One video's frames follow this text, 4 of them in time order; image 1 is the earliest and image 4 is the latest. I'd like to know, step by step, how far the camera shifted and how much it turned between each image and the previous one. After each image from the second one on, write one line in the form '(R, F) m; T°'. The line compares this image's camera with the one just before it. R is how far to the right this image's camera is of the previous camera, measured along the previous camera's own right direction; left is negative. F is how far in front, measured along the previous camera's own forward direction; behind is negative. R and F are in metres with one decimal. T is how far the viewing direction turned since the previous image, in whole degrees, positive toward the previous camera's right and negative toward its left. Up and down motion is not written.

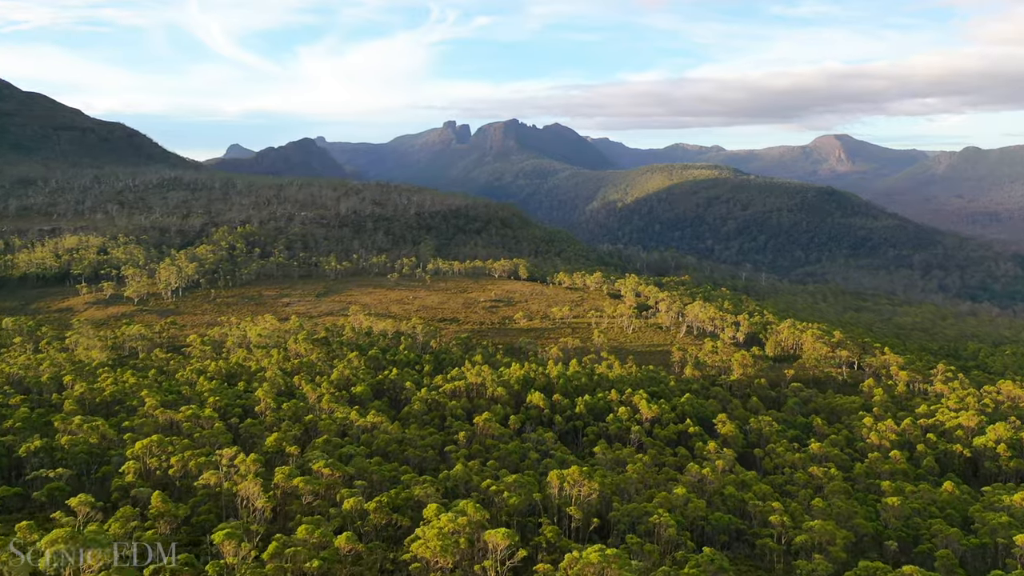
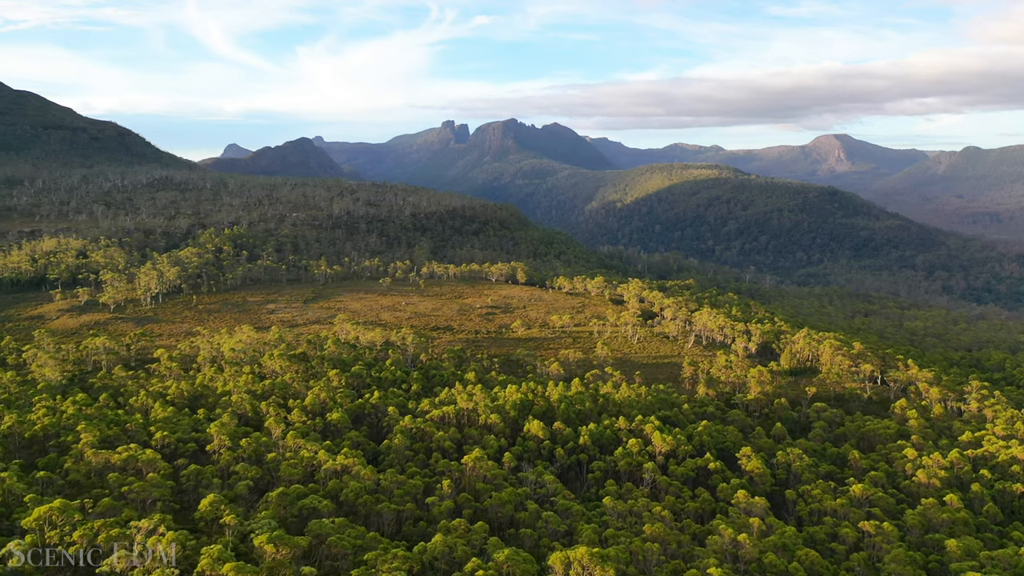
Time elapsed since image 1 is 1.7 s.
(+0.3, +5.4) m; 0°
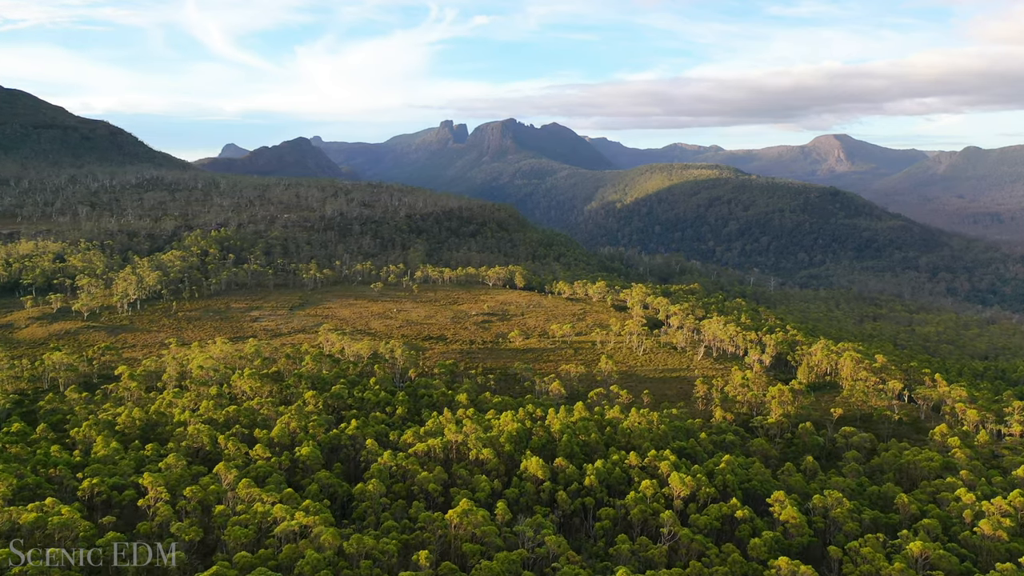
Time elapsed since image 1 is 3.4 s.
(+0.3, +5.4) m; 0°
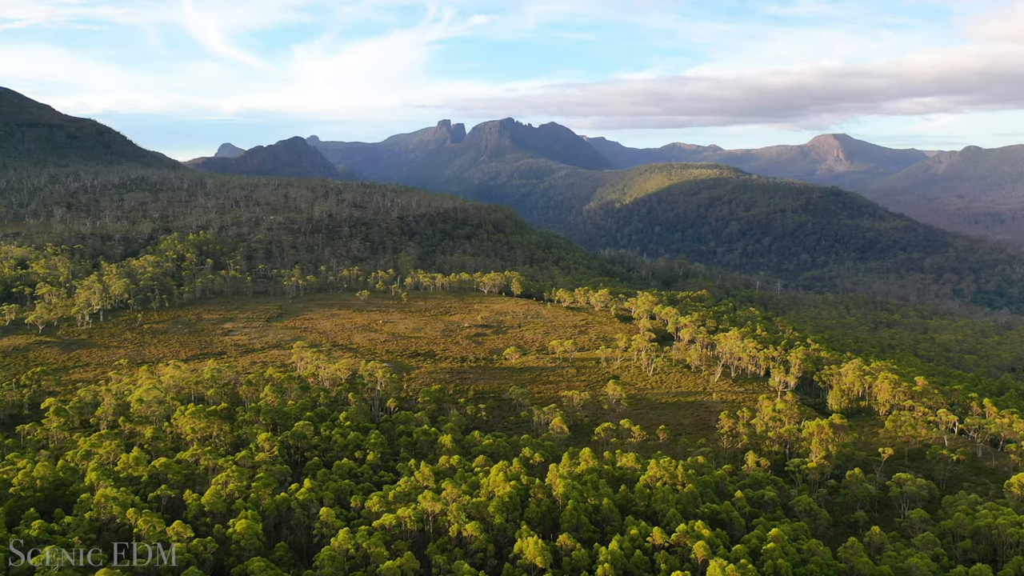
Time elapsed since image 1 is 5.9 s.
(+0.3, +7.9) m; 0°
